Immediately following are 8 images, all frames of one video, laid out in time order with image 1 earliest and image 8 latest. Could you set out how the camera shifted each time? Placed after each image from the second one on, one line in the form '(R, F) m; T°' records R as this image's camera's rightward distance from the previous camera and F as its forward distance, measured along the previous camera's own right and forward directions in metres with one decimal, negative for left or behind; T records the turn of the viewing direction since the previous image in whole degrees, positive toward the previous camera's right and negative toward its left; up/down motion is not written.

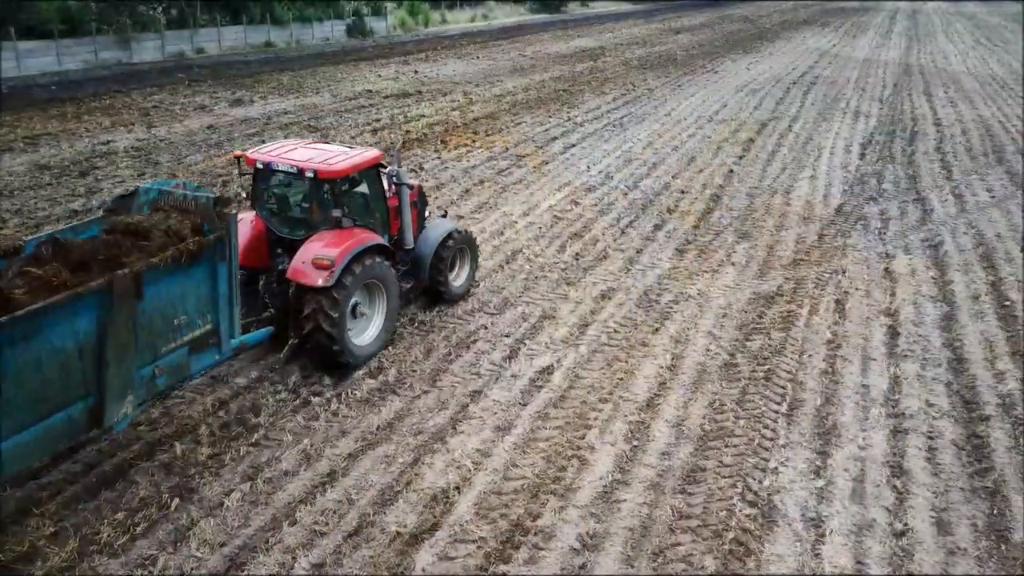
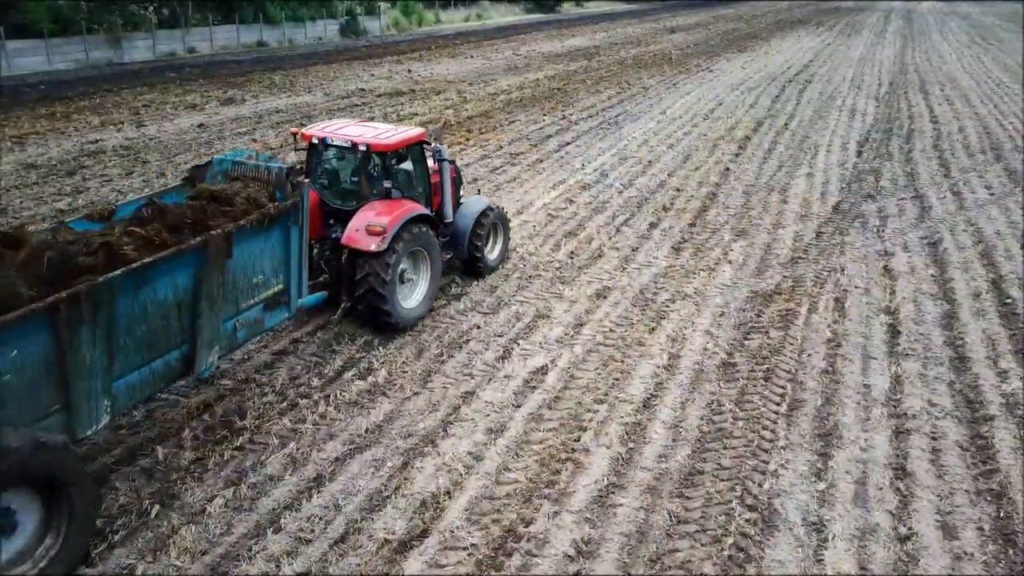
(0.0, +0.1) m; 0°
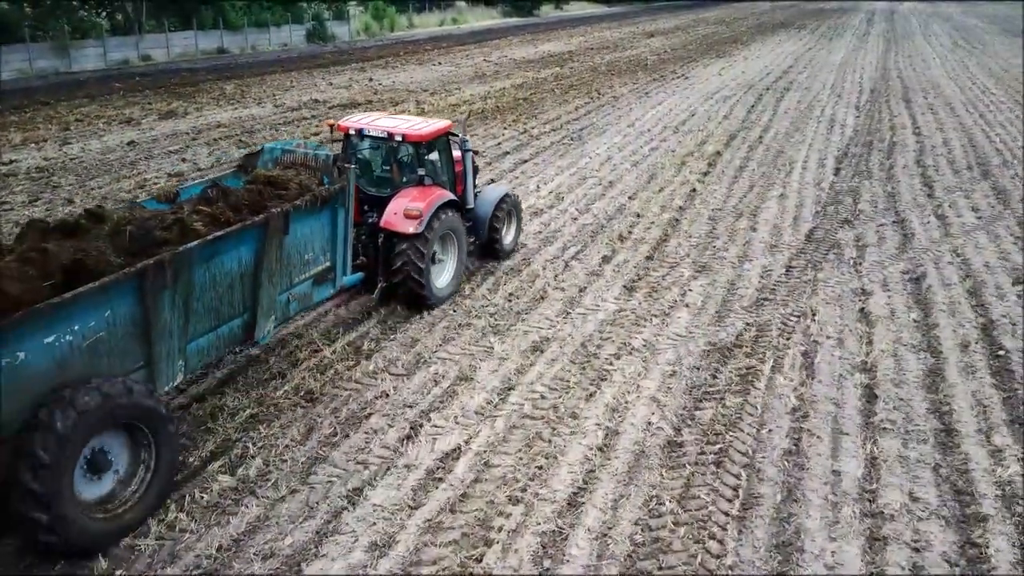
(+0.5, +0.9) m; +1°
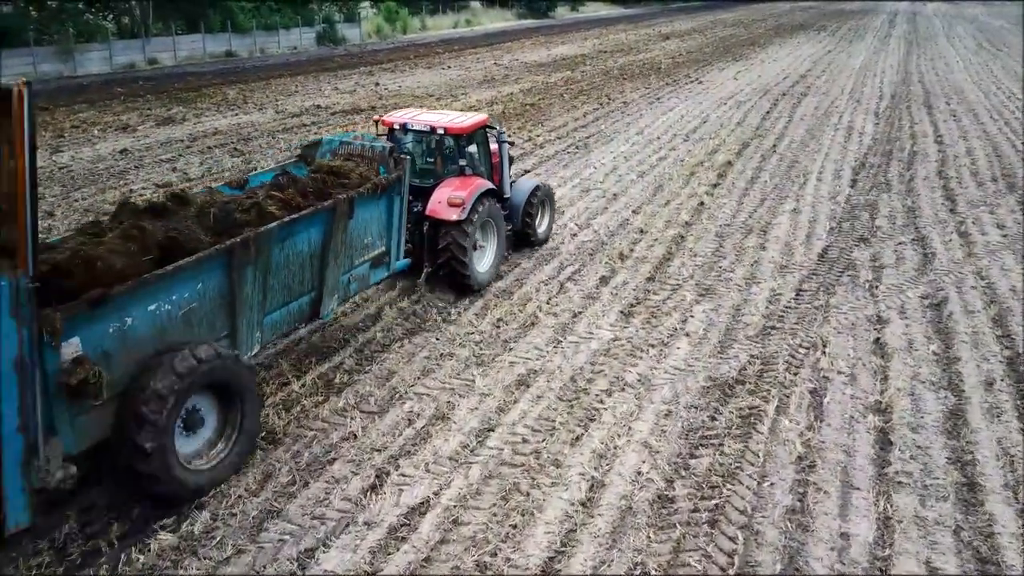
(+0.2, +0.5) m; -1°
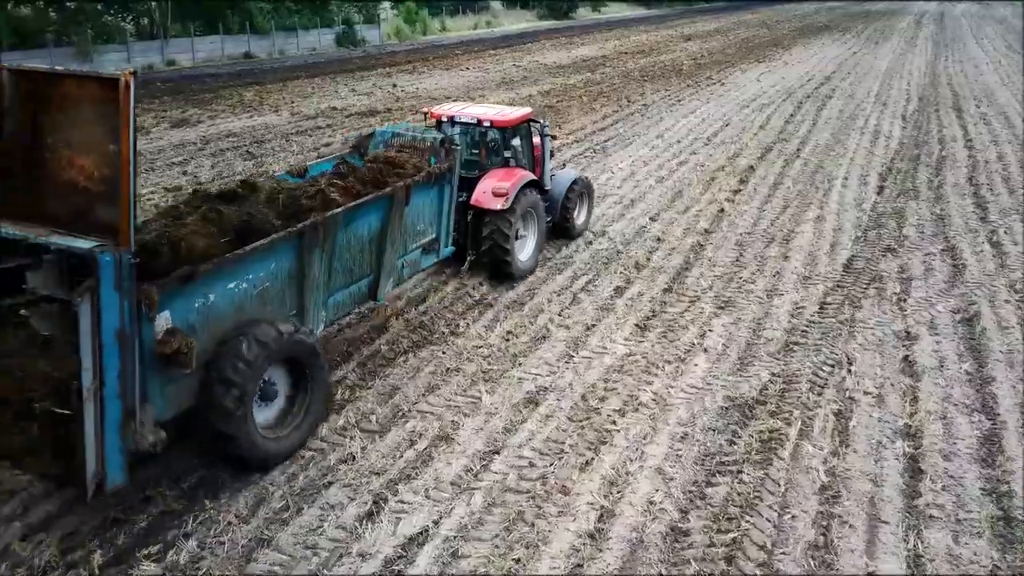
(+0.1, +0.3) m; -1°
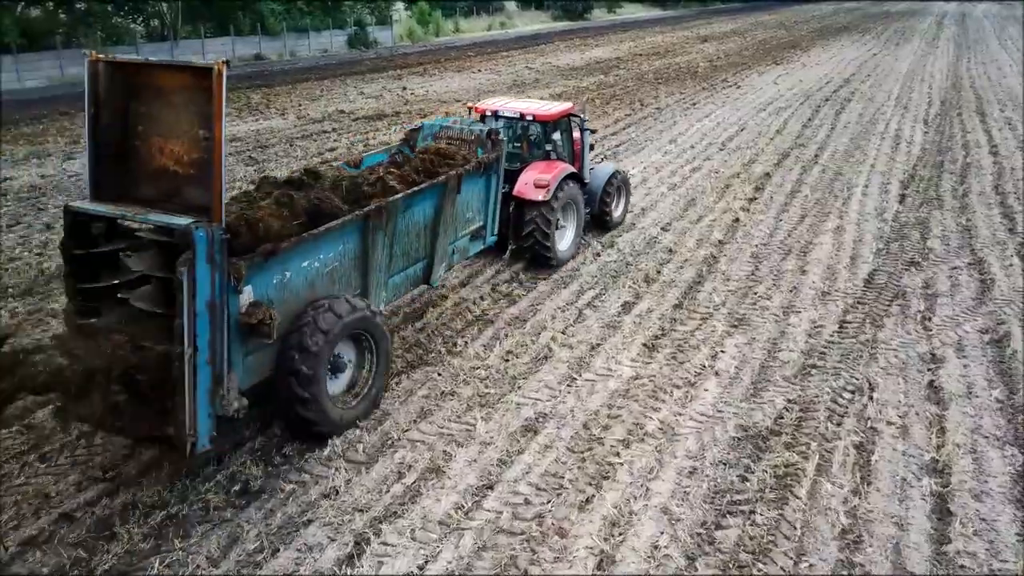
(+0.1, +0.3) m; -1°
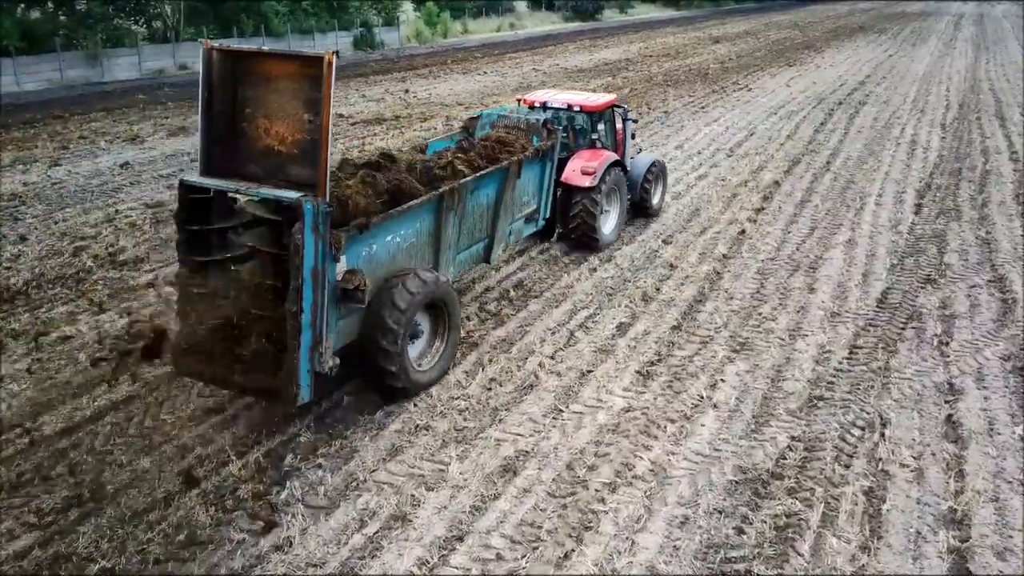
(+0.2, +0.4) m; -1°
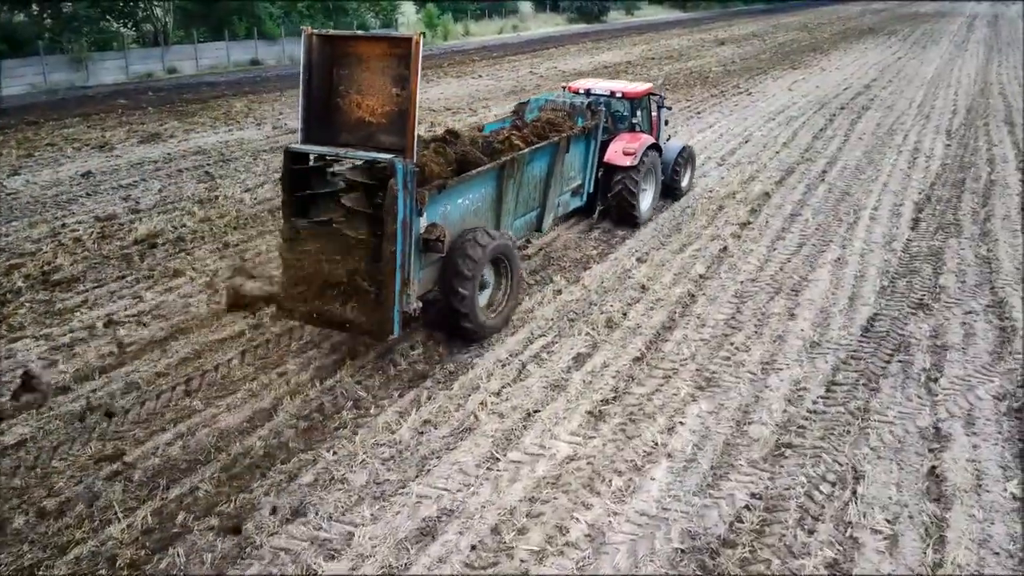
(+0.5, +0.6) m; -1°
